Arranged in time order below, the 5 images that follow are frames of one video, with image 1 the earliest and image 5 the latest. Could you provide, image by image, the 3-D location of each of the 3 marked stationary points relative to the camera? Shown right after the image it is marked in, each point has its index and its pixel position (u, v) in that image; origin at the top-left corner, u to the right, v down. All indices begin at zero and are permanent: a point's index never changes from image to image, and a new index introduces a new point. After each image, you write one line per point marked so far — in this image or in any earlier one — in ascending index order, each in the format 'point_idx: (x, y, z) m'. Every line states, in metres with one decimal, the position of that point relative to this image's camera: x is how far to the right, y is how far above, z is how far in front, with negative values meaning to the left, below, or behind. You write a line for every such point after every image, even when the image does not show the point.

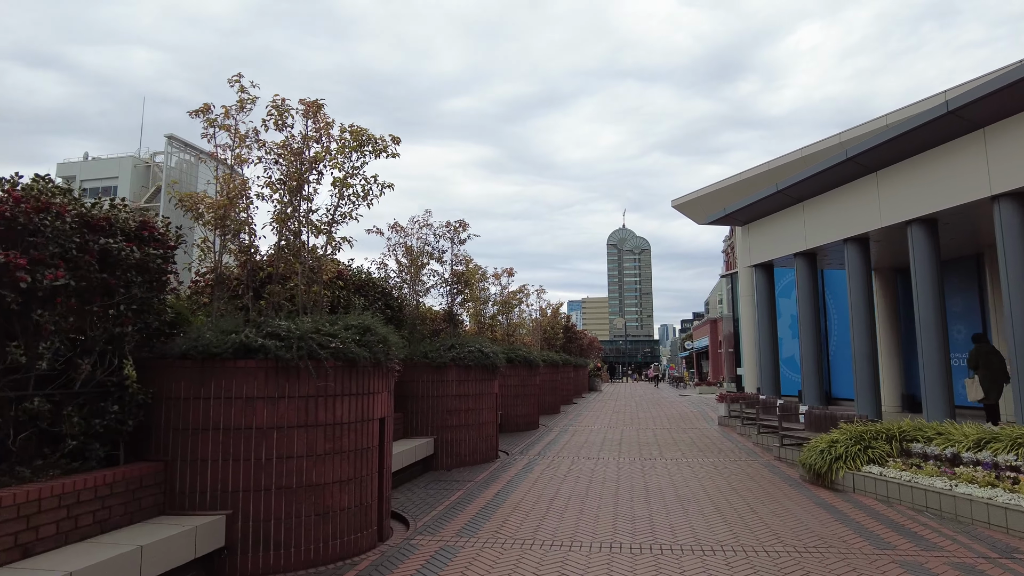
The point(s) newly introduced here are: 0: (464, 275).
0: (-1.2, +0.4, +13.1) m
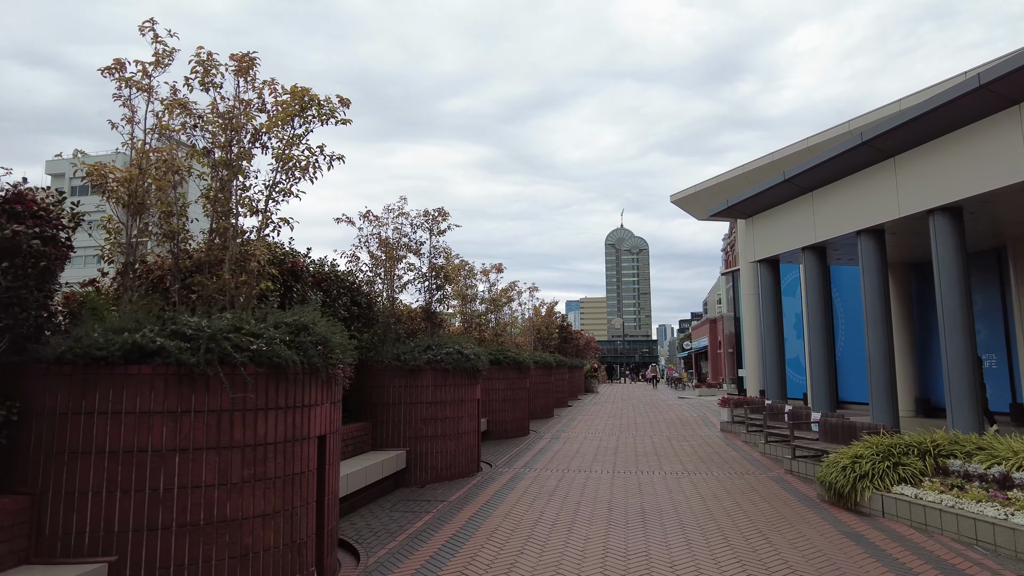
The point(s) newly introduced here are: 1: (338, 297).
0: (-1.5, +0.5, +11.9) m
1: (-3.0, -0.2, +9.5) m
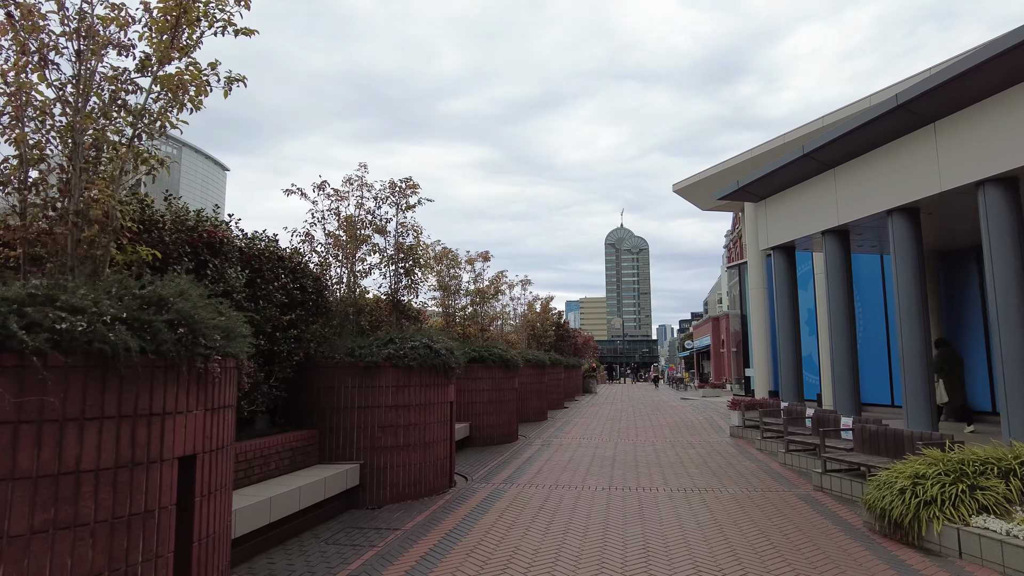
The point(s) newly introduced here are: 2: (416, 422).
0: (-1.9, +0.7, +10.3) m
1: (-3.4, +0.1, +7.9) m
2: (-1.5, -2.1, +8.6) m
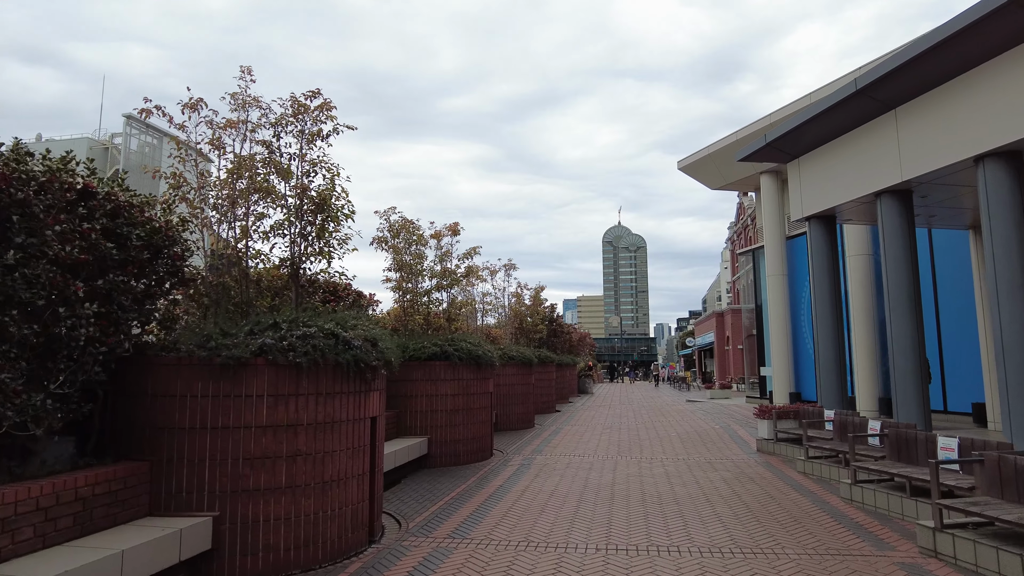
0: (-2.4, +1.2, +7.3) m
1: (-4.0, +0.6, +4.9) m
2: (-2.1, -1.7, +5.6) m
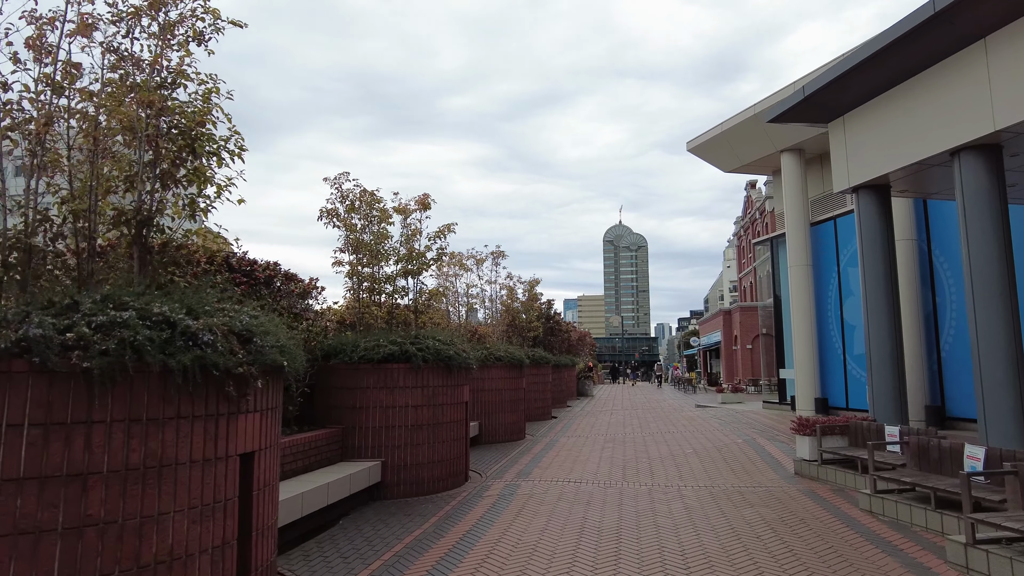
0: (-2.8, +1.5, +5.0) m
1: (-4.3, +0.8, +2.6) m
2: (-2.5, -1.4, +3.3) m
